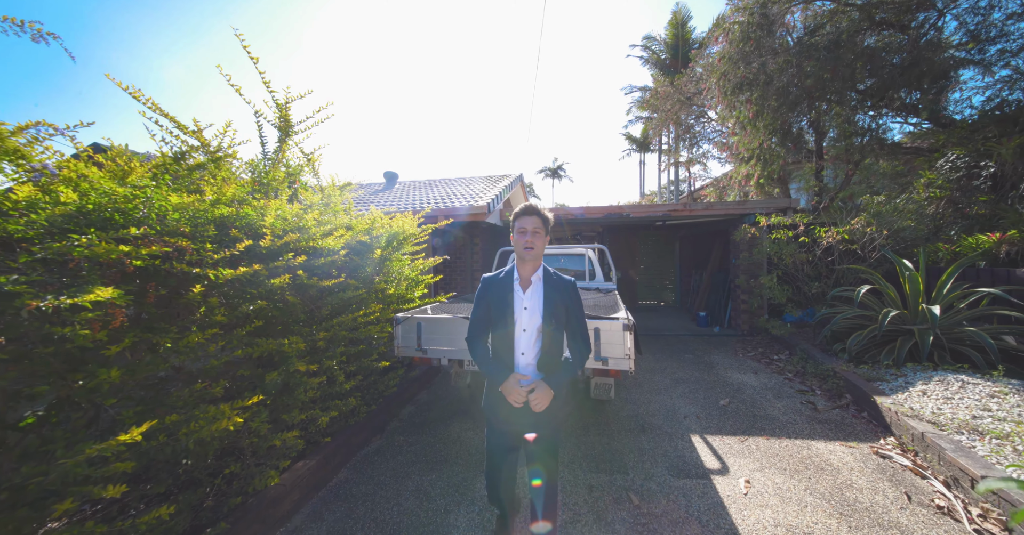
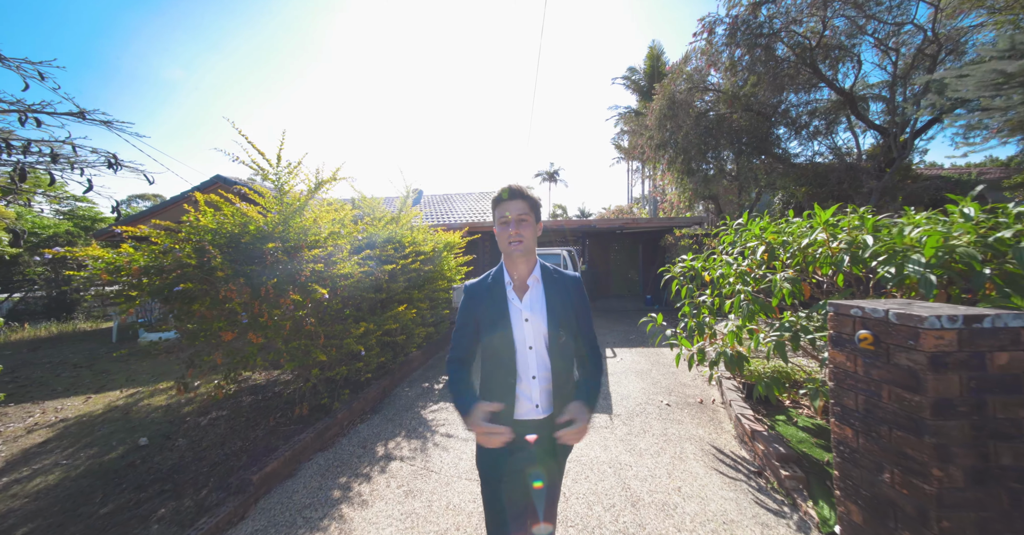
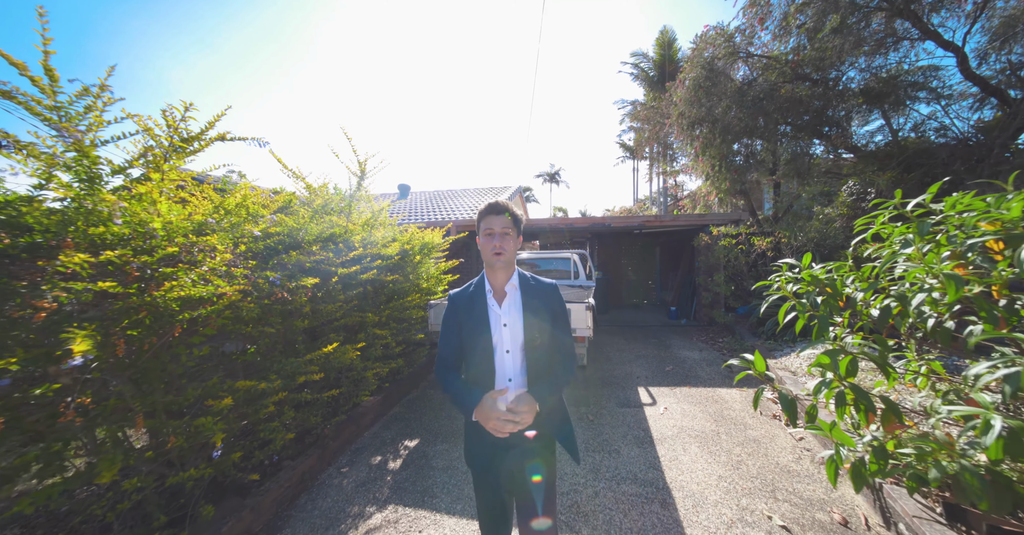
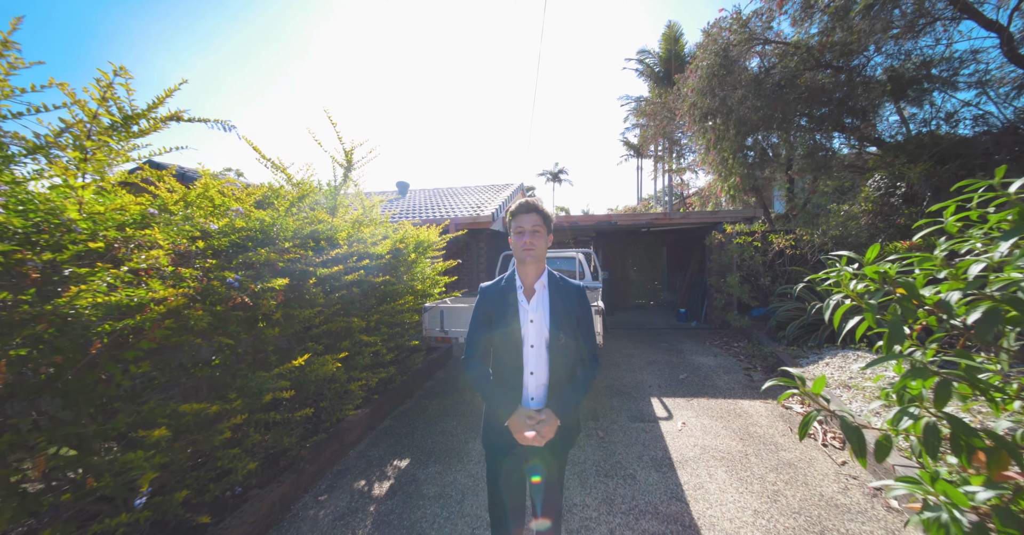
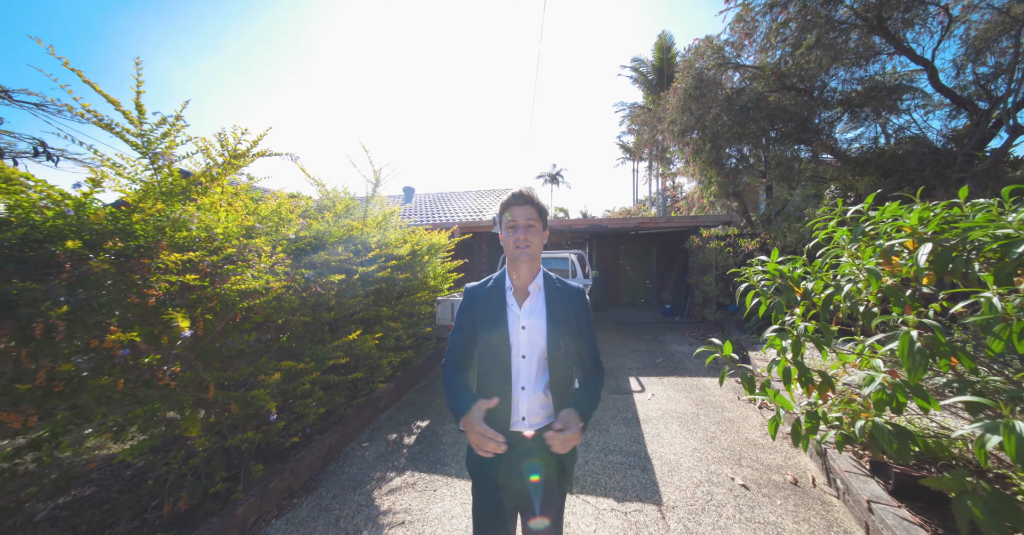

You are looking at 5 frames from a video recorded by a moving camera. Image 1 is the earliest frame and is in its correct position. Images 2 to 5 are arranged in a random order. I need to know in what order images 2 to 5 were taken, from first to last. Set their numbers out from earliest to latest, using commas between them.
4, 3, 5, 2
